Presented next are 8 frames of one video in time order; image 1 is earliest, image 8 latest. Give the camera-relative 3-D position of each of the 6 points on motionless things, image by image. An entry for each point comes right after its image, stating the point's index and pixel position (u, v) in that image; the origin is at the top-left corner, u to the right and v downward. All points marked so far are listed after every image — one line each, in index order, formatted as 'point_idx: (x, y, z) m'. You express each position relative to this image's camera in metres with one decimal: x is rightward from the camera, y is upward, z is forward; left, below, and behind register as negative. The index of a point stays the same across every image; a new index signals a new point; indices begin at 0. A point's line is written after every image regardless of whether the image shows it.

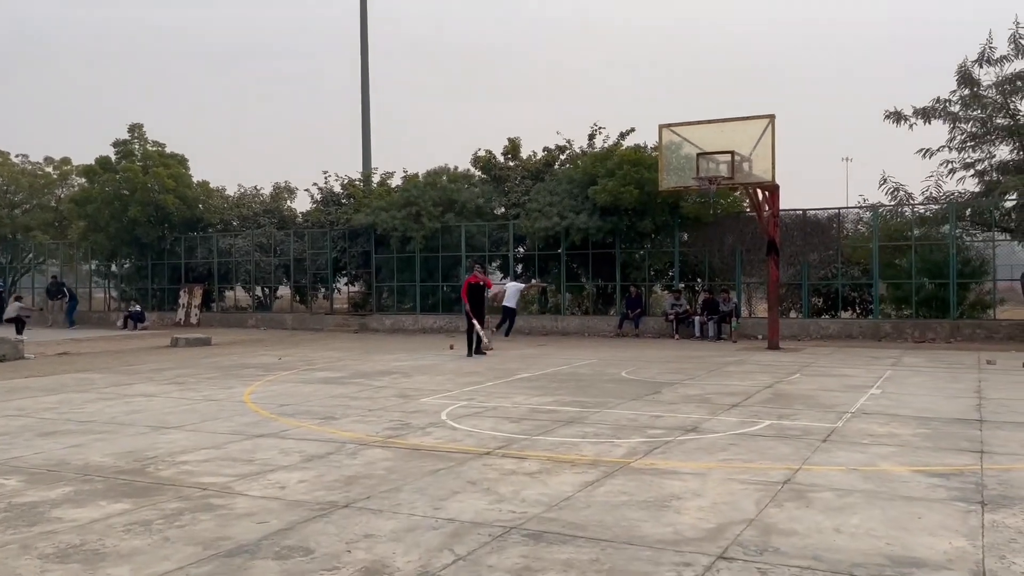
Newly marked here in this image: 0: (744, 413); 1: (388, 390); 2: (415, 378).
0: (+2.8, -1.5, +10.2) m
1: (-1.9, -1.5, +12.7) m
2: (-1.6, -1.5, +14.2) m
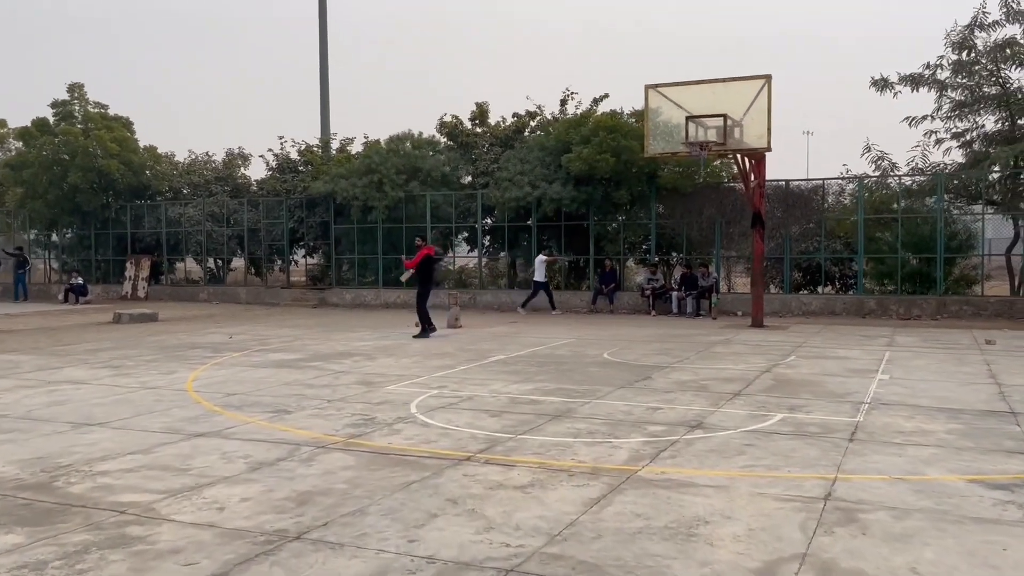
0: (+2.6, -1.2, +9.1) m
1: (-2.2, -1.2, +11.5) m
2: (-2.0, -1.1, +13.0) m
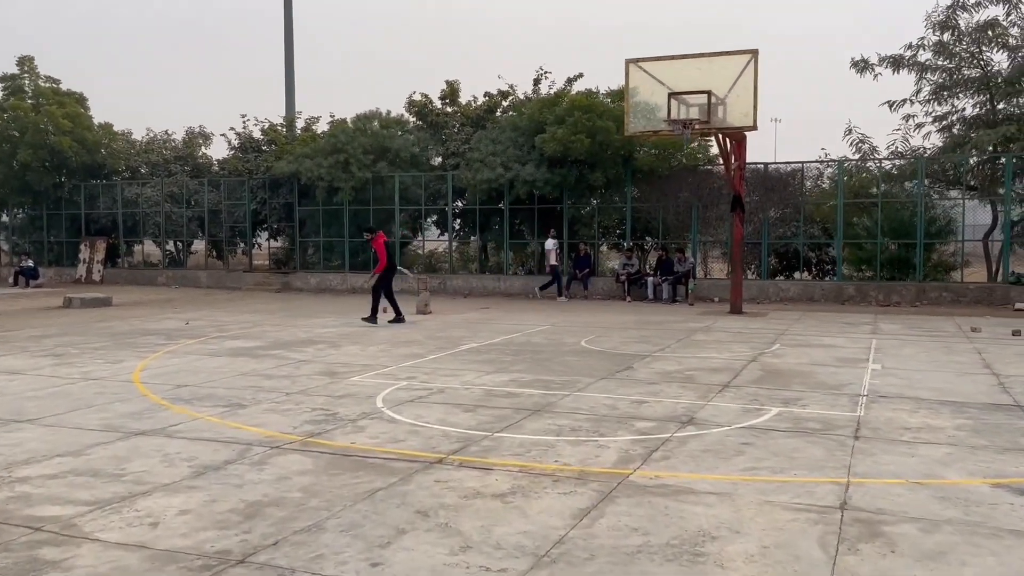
0: (+2.3, -1.1, +8.5) m
1: (-2.5, -1.0, +10.7) m
2: (-2.4, -0.9, +12.2) m
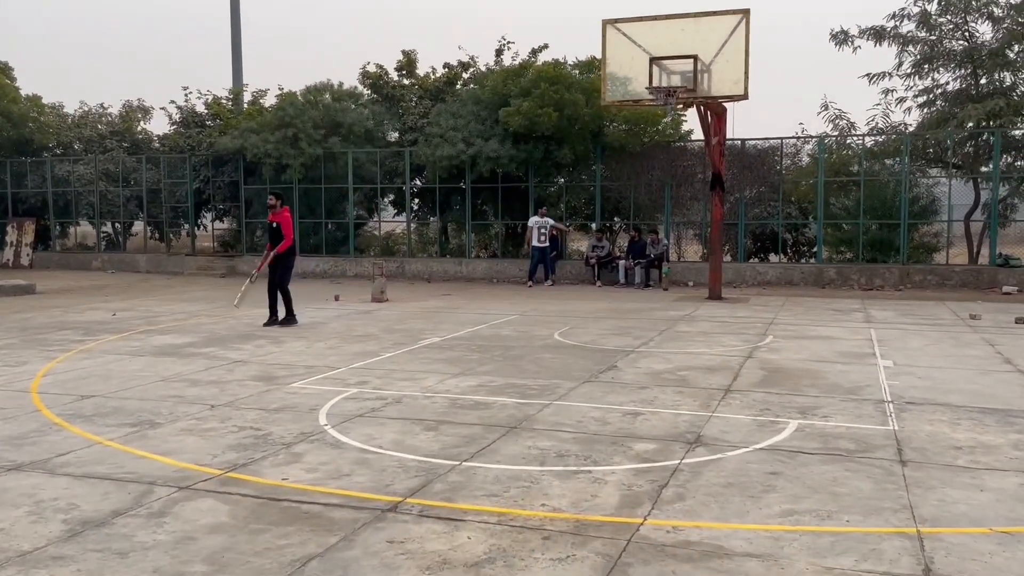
0: (+2.0, -1.0, +7.3) m
1: (-2.9, -0.9, +9.2) m
2: (-2.9, -0.7, +10.8) m
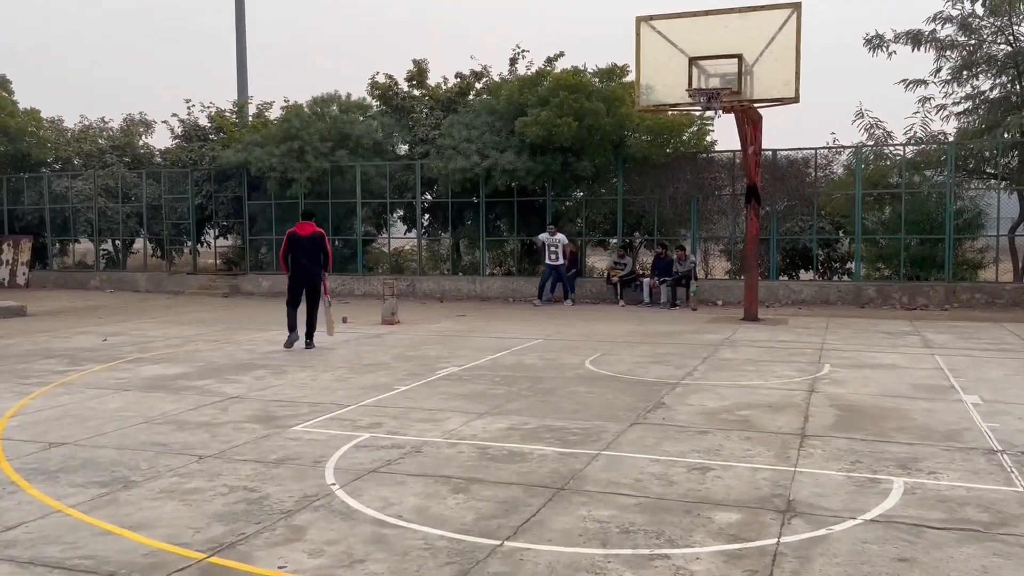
0: (+2.3, -1.2, +6.2) m
1: (-2.6, -1.1, +8.1) m
2: (-2.5, -1.0, +9.7) m
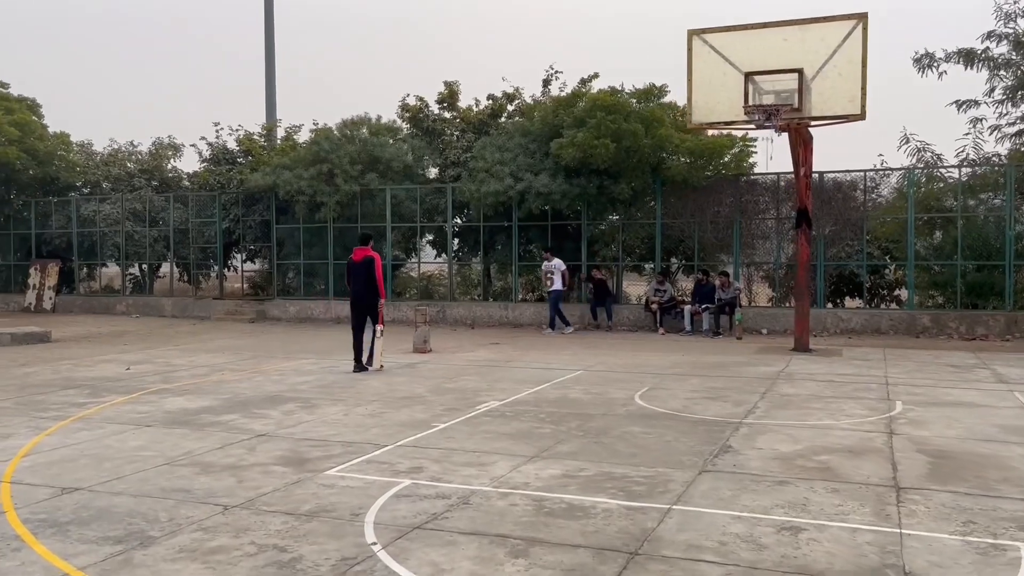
0: (+2.7, -1.4, +5.4) m
1: (-2.1, -1.4, +7.5) m
2: (-2.0, -1.3, +9.0) m
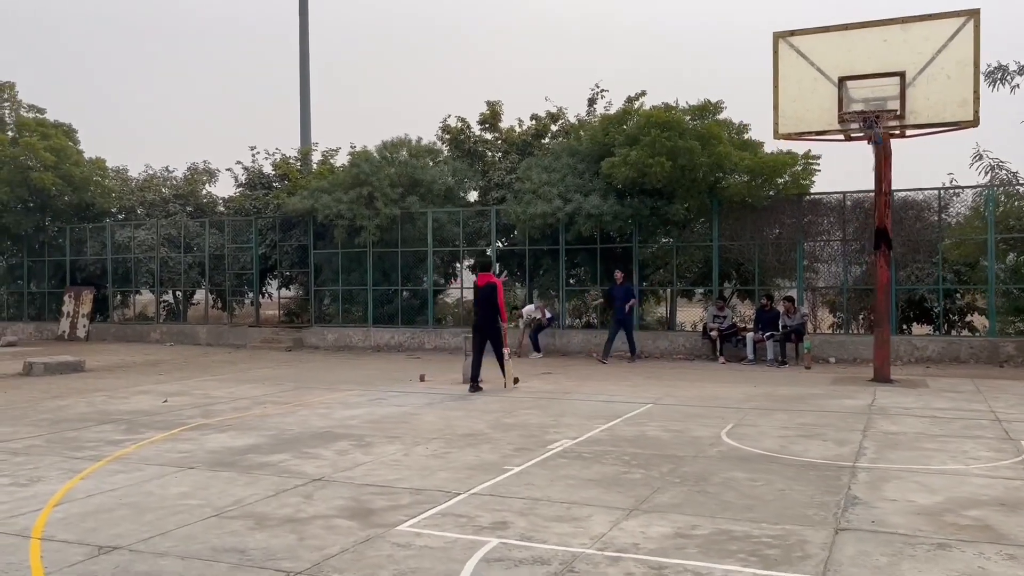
0: (+3.4, -1.6, +4.4) m
1: (-1.4, -1.6, +6.7) m
2: (-1.3, -1.6, +8.2) m
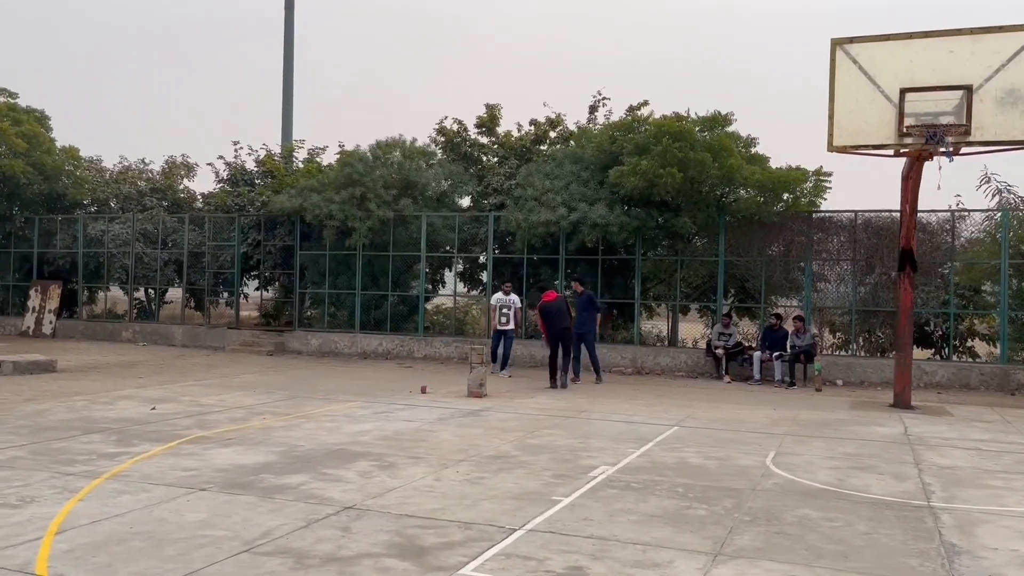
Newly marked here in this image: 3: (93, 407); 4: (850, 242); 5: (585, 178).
0: (+3.9, -1.8, +3.9) m
1: (-1.0, -1.7, +6.0) m
2: (-0.9, -1.7, +7.5) m
3: (-5.5, -1.6, +11.2) m
4: (+6.7, +0.9, +16.8) m
5: (+1.5, +2.4, +18.3) m
